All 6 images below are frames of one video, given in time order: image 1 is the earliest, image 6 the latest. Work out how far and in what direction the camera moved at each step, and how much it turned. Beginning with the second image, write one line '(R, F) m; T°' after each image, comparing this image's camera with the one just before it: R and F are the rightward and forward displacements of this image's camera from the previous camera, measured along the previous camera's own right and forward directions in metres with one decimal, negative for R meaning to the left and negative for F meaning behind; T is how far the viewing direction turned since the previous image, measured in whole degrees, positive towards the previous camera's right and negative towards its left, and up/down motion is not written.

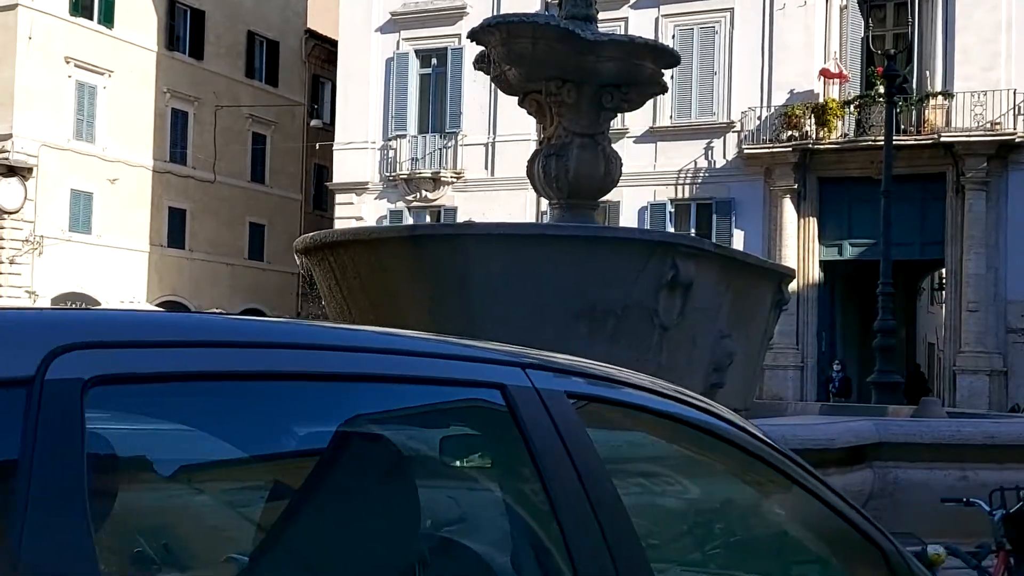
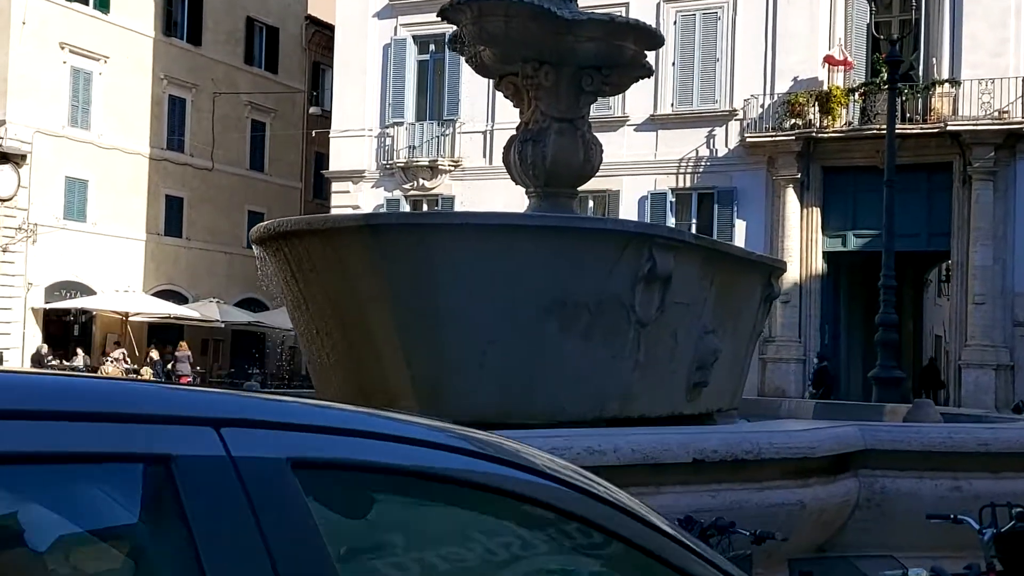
(+0.2, +0.4) m; 0°
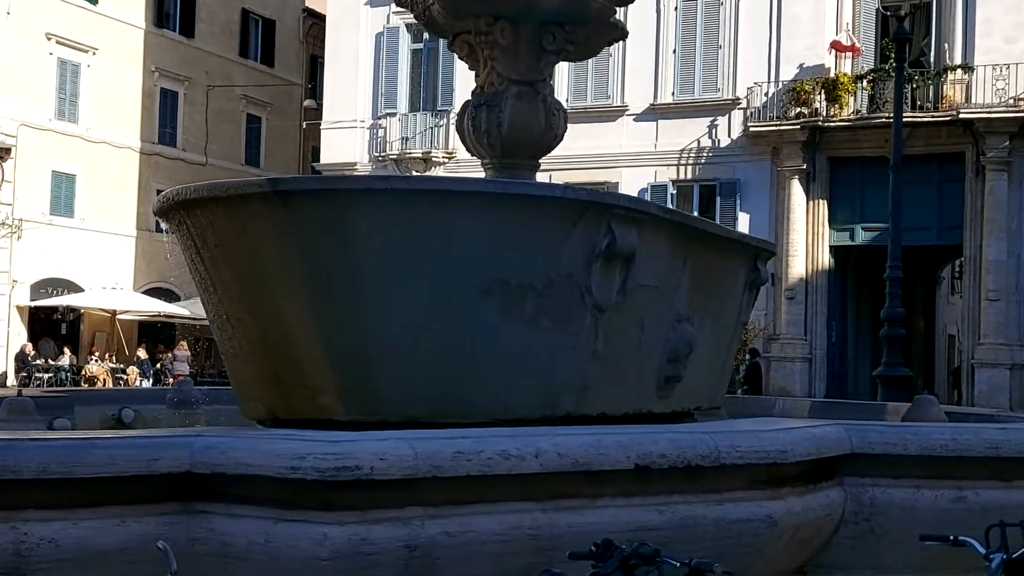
(+0.3, +0.9) m; -1°
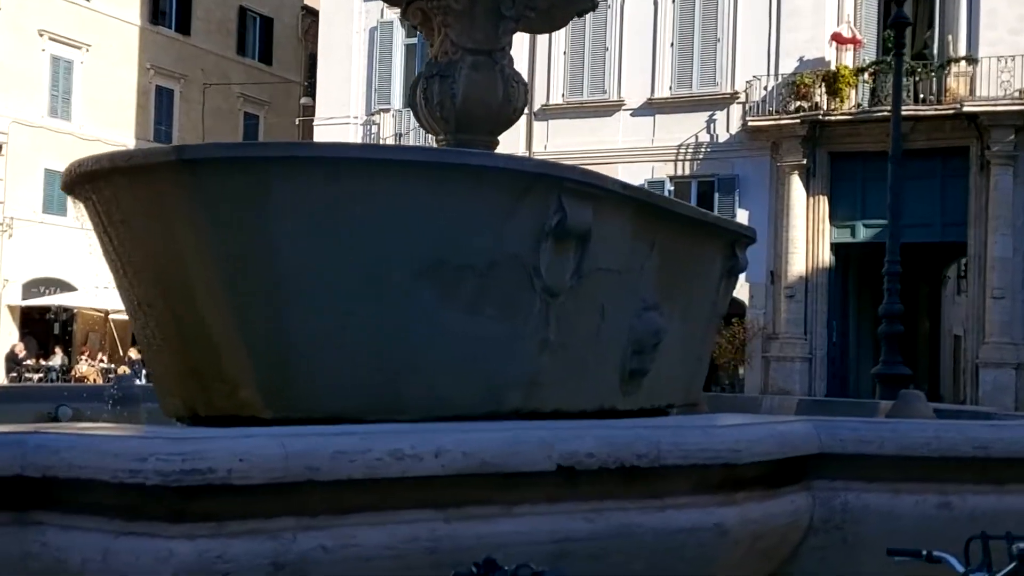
(+0.3, +0.5) m; 0°
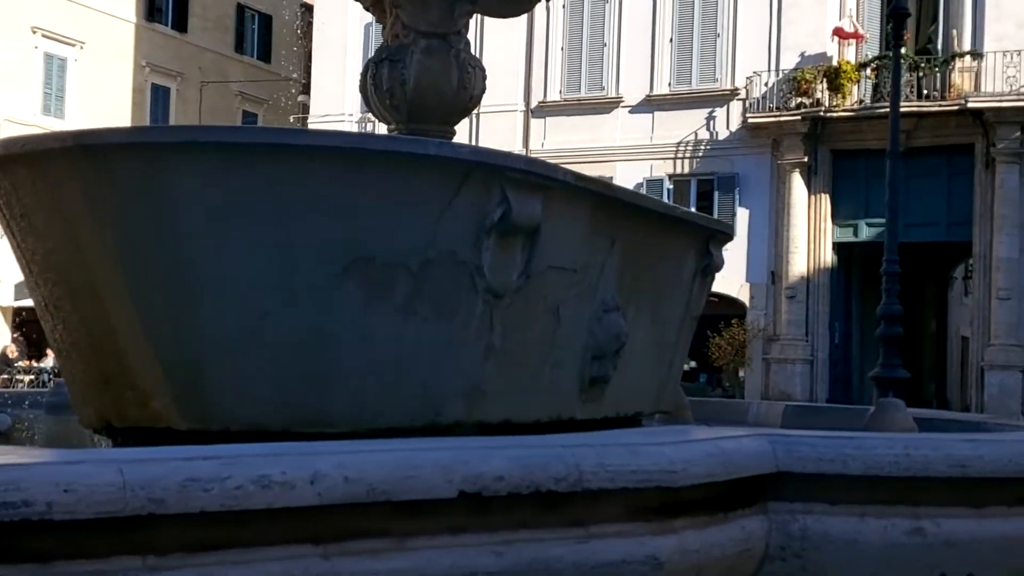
(+0.2, +0.4) m; 0°
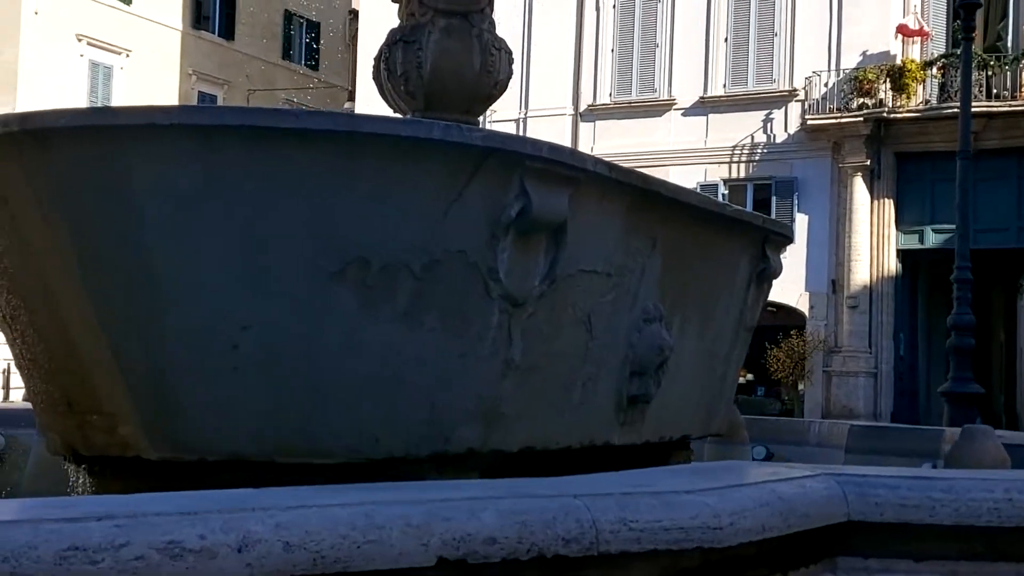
(+0.1, +0.7) m; -2°
